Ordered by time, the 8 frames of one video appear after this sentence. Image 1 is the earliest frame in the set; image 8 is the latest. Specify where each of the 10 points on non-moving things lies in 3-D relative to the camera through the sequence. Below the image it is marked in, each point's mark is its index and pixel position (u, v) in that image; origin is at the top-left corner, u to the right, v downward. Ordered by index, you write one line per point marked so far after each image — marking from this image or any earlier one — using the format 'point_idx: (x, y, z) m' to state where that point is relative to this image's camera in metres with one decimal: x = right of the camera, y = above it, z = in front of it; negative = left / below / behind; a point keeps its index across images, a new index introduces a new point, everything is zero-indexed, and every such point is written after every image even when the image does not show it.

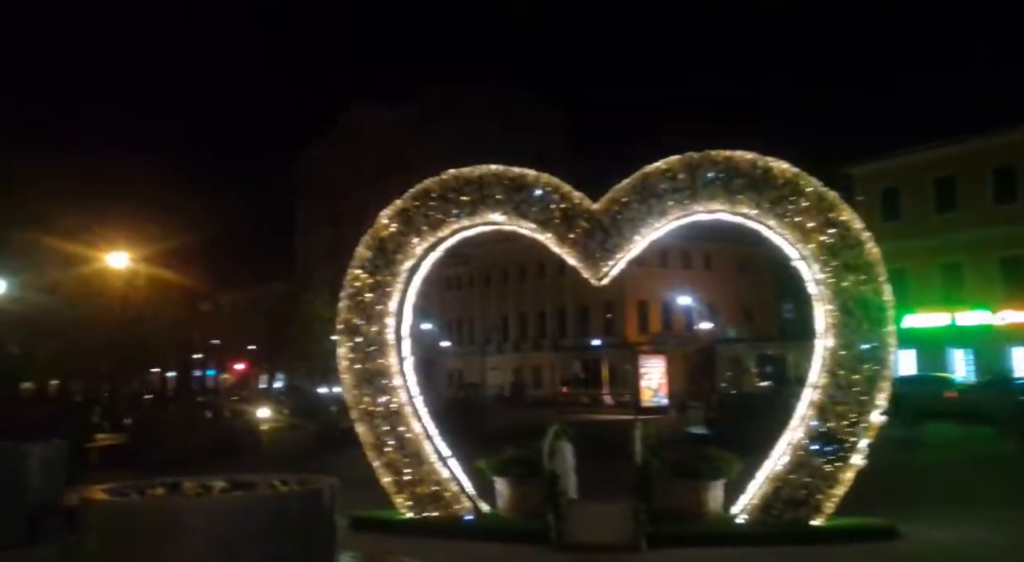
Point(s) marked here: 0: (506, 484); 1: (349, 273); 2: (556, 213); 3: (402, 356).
0: (-0.1, -2.5, +10.8) m
1: (-2.1, +0.1, +11.3) m
2: (+0.6, +0.8, +10.7) m
3: (-1.4, -1.0, +11.2) m
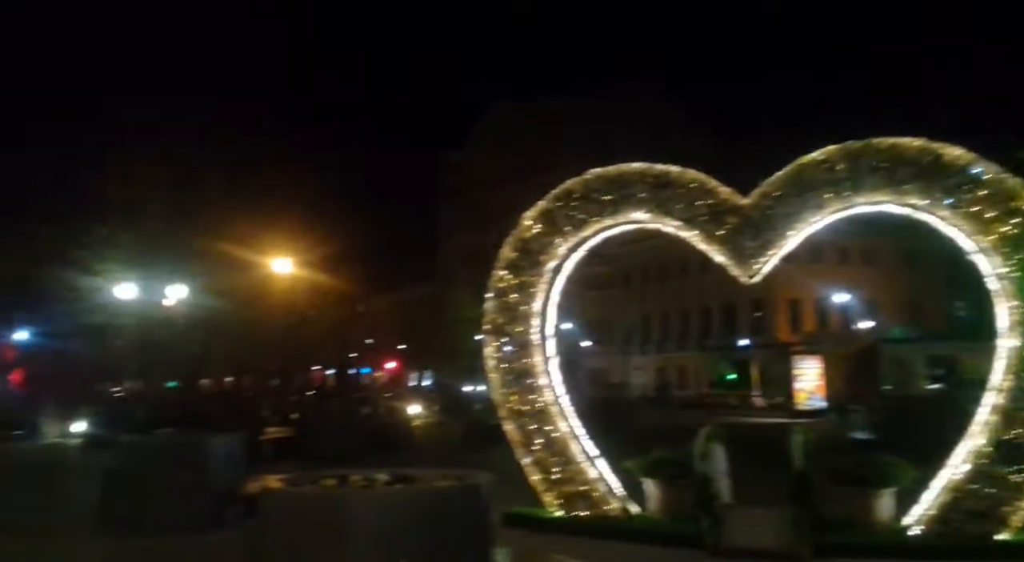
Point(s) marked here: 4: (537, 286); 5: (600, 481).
0: (+1.7, -2.5, +10.6) m
1: (-0.2, +0.1, +11.4) m
2: (+2.3, +0.8, +10.5) m
3: (+0.5, -1.0, +11.2) m
4: (+0.4, -0.1, +11.2) m
5: (+1.1, -2.5, +10.9) m
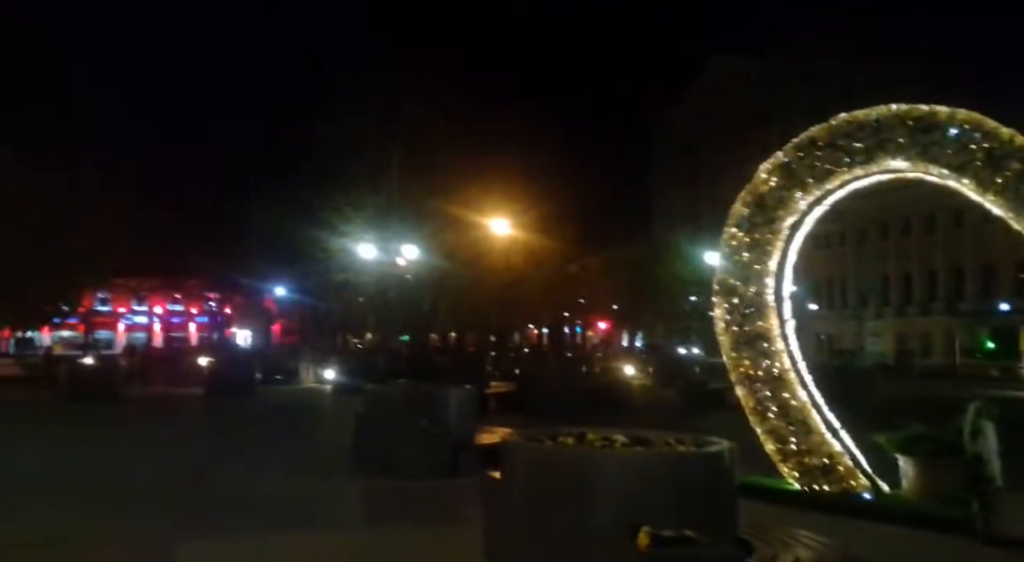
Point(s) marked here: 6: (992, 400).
0: (+4.4, -2.0, +9.7) m
1: (+2.7, +0.6, +10.8) m
2: (+4.9, +1.3, +9.3) m
3: (+3.3, -0.4, +10.5) m
4: (+3.2, +0.4, +10.5) m
5: (+3.8, -2.0, +10.2) m
6: (+5.2, -1.3, +9.9) m
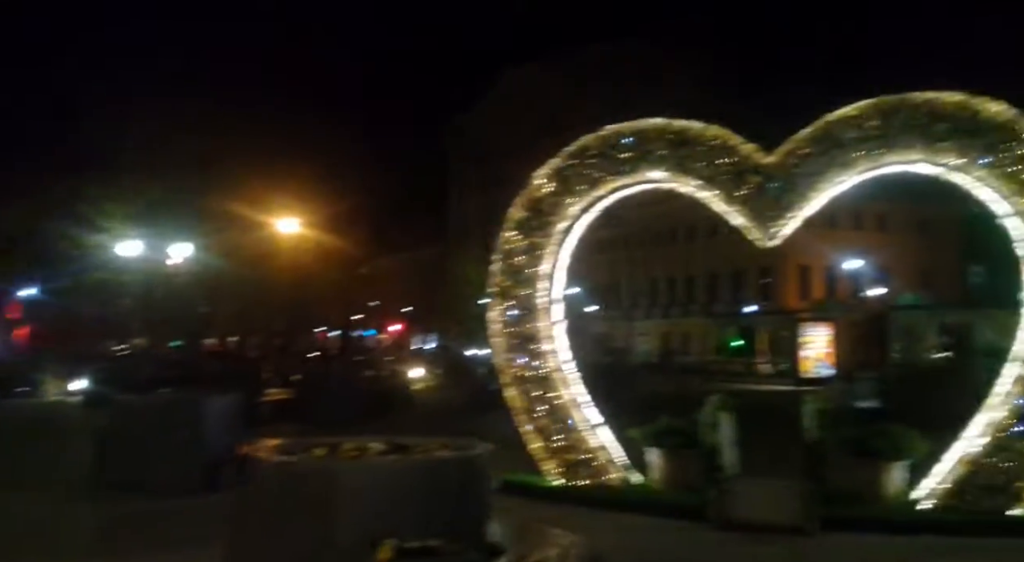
0: (+1.7, -2.0, +10.3) m
1: (-0.1, +0.6, +11.0) m
2: (+2.4, +1.3, +10.0) m
3: (+0.5, -0.5, +10.8) m
4: (+0.4, +0.4, +10.8) m
5: (+1.1, -2.0, +10.6) m
6: (+2.6, -1.4, +10.7) m
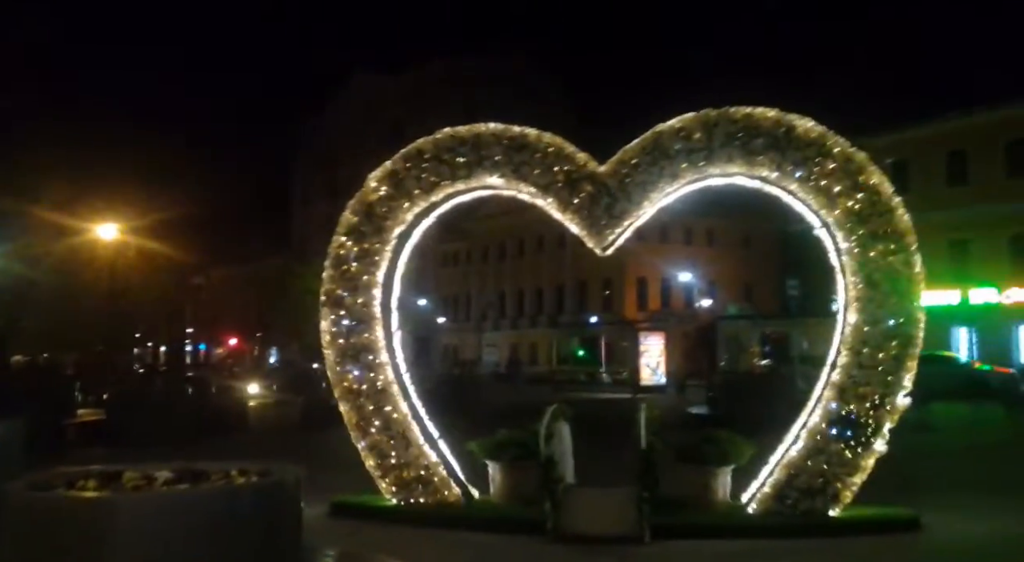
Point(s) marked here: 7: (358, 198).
0: (-0.1, -2.1, +10.0) m
1: (-2.1, +0.5, +10.4) m
2: (+0.5, +1.2, +9.9) m
3: (-1.4, -0.6, +10.4) m
4: (-1.5, +0.3, +10.3) m
5: (-0.8, -2.1, +10.2) m
6: (+0.6, -1.5, +10.5) m
7: (-1.8, +1.0, +10.3) m
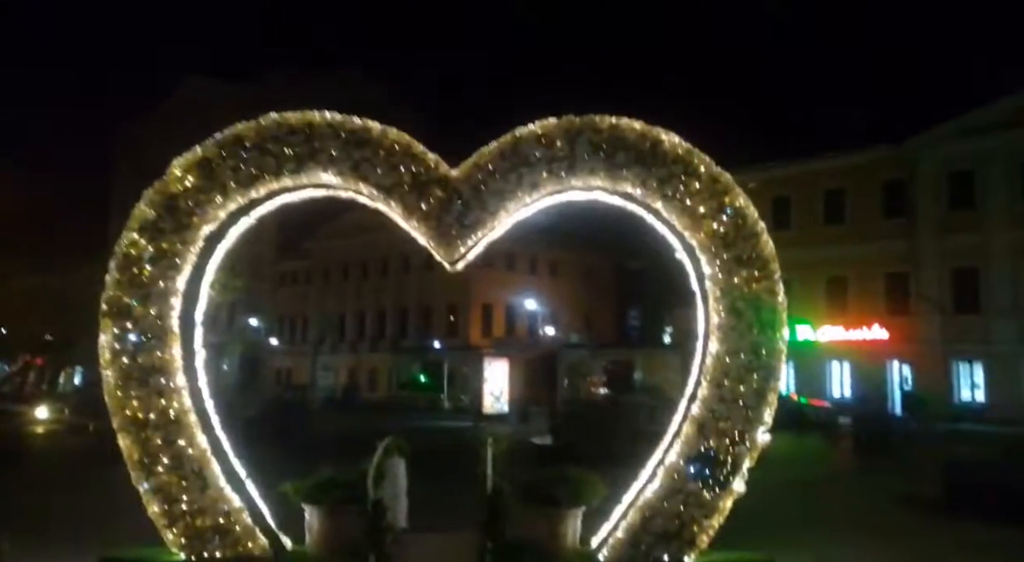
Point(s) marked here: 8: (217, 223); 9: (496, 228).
0: (-1.9, -2.2, +8.5) m
1: (-3.8, +0.4, +8.6) m
2: (-1.1, +1.0, +8.6) m
3: (-3.2, -0.7, +8.7) m
4: (-3.2, +0.2, +8.6) m
5: (-2.6, -2.2, +8.6) m
6: (-1.2, -1.6, +9.2) m
7: (-3.5, +0.9, +8.6) m
8: (-2.9, +0.6, +8.7) m
9: (-0.2, +0.5, +8.7) m
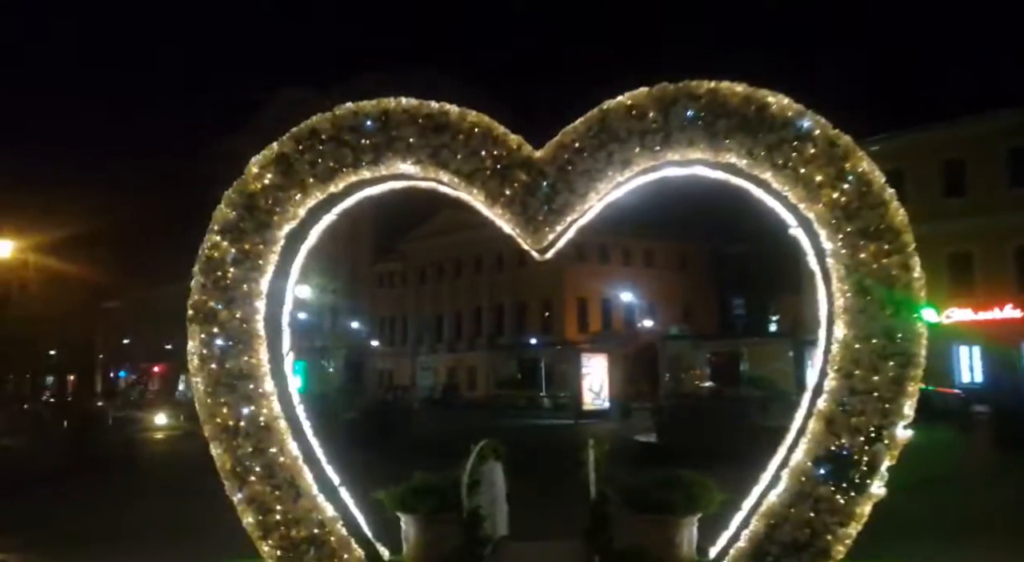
0: (-0.9, -2.2, +8.1) m
1: (-2.9, +0.4, +8.4) m
2: (-0.2, +1.1, +8.1) m
3: (-2.2, -0.7, +8.3) m
4: (-2.3, +0.2, +8.3) m
5: (-1.6, -2.2, +8.2) m
6: (-0.2, -1.6, +8.6) m
7: (-2.6, +0.9, +8.3) m
8: (-2.1, +0.6, +8.3) m
9: (+0.7, +0.6, +8.1) m
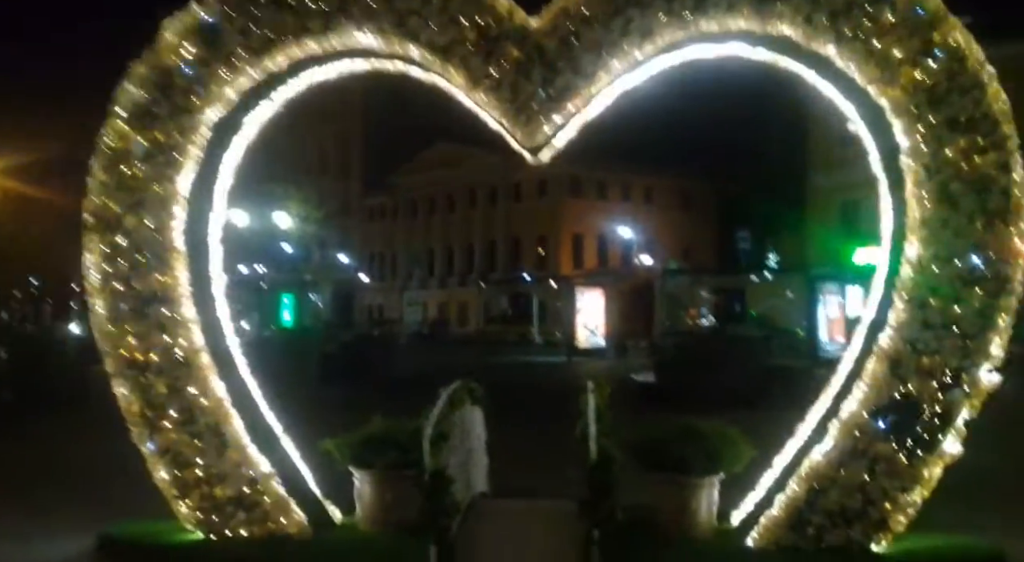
0: (-1.1, -1.5, +6.5) m
1: (-3.0, +1.2, +6.6) m
2: (-0.4, +1.8, +6.3) m
3: (-2.4, +0.1, +6.7) m
4: (-2.5, +1.0, +6.6) m
5: (-1.8, -1.5, +6.7) m
6: (-0.4, -0.8, +7.0) m
7: (-2.7, +1.6, +6.5) m
8: (-2.2, +1.3, +6.6) m
9: (+0.6, +1.3, +6.3) m
